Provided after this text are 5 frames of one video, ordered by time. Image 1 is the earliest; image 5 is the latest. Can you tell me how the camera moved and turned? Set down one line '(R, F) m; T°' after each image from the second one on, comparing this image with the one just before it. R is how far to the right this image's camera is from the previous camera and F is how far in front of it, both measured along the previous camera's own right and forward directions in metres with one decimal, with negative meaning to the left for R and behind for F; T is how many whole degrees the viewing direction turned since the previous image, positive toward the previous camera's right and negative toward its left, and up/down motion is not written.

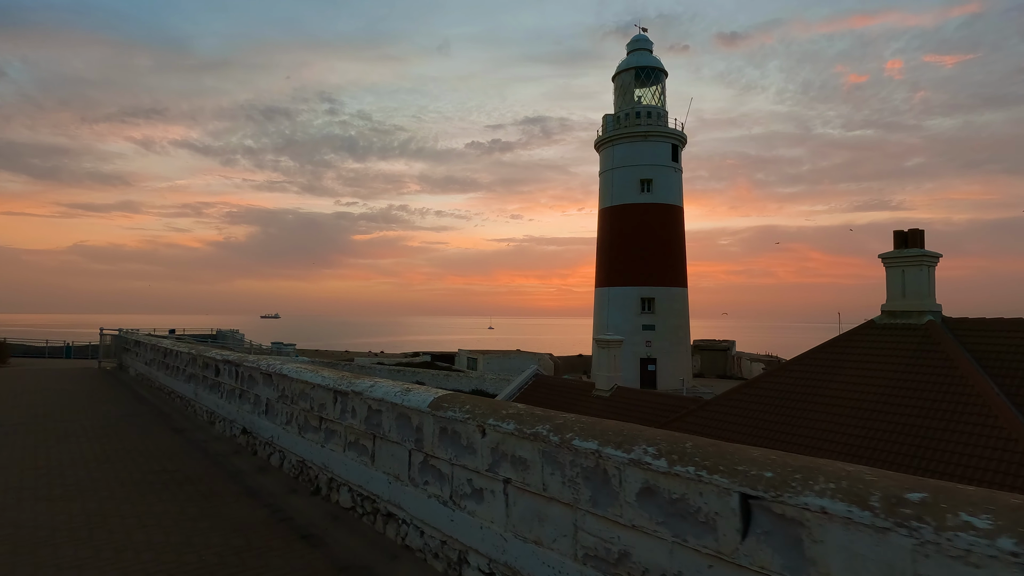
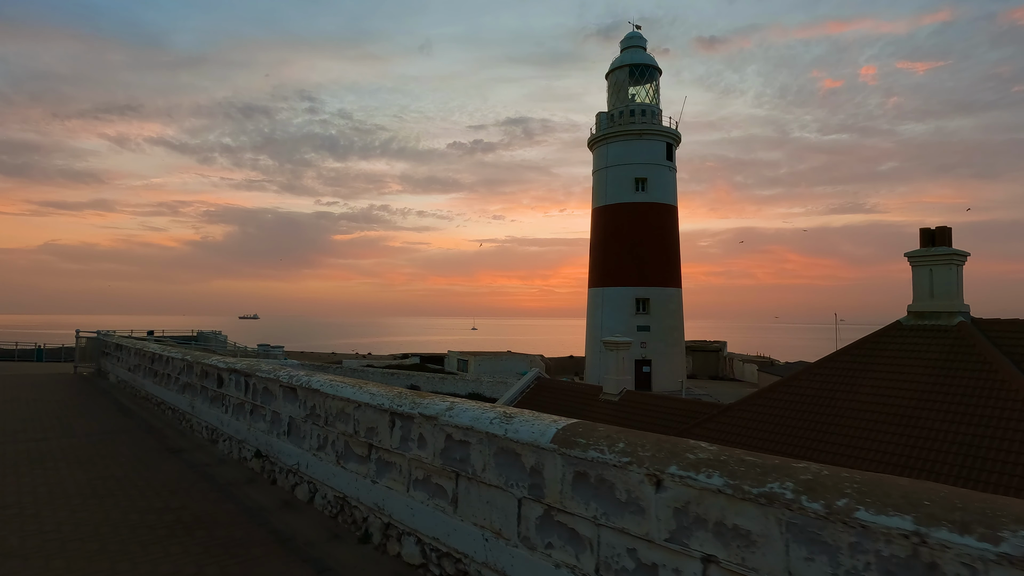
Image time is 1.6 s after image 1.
(-0.7, +0.8) m; +2°
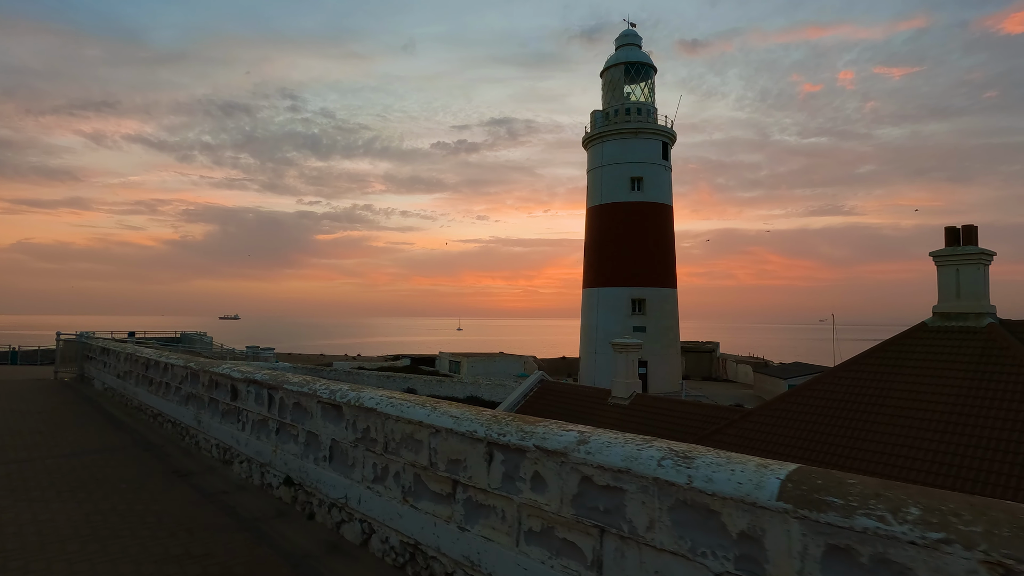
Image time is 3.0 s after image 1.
(-0.7, +0.7) m; +2°
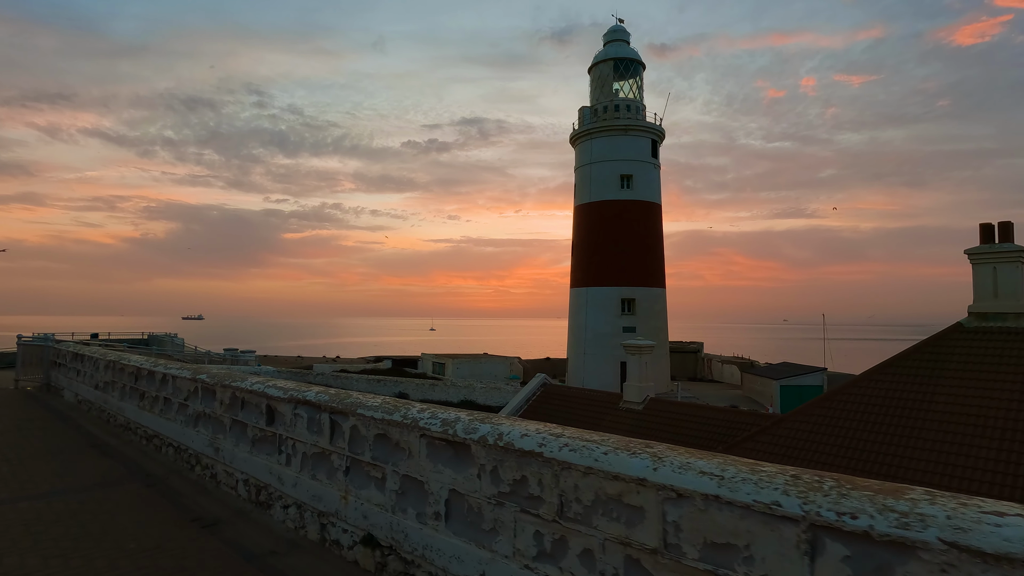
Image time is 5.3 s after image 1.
(-1.1, +1.0) m; +3°
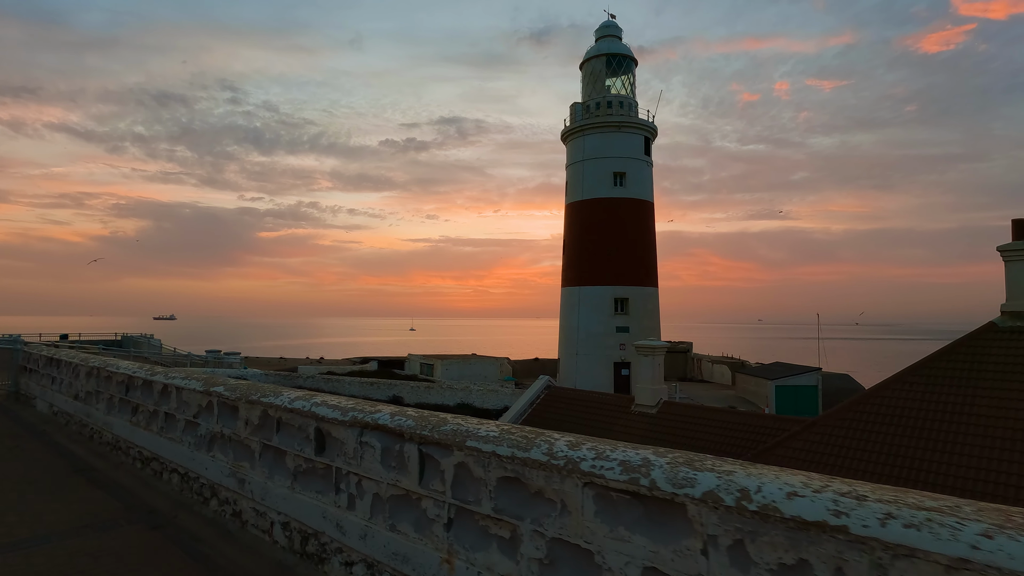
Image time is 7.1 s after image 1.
(-0.8, +0.9) m; +2°
